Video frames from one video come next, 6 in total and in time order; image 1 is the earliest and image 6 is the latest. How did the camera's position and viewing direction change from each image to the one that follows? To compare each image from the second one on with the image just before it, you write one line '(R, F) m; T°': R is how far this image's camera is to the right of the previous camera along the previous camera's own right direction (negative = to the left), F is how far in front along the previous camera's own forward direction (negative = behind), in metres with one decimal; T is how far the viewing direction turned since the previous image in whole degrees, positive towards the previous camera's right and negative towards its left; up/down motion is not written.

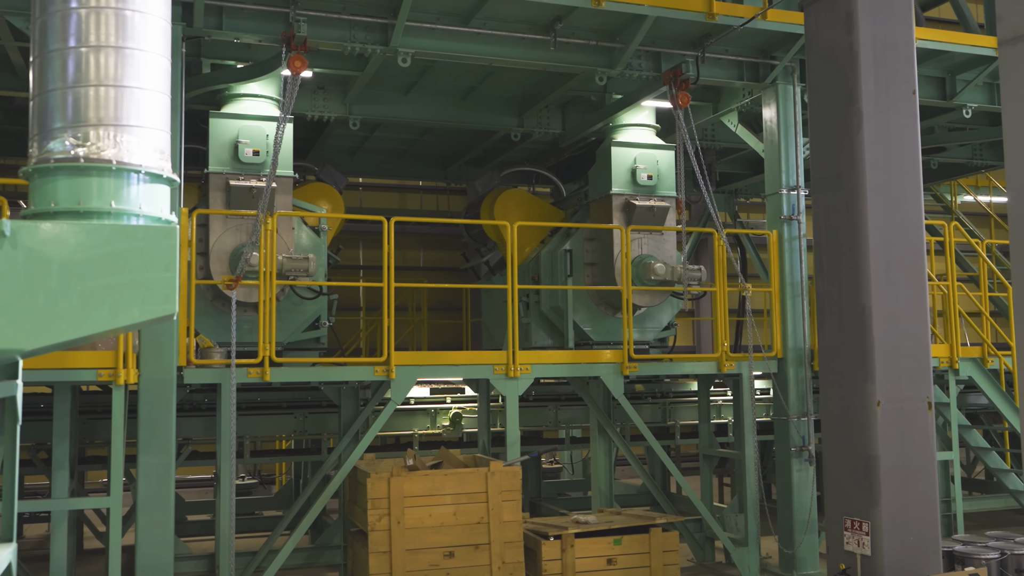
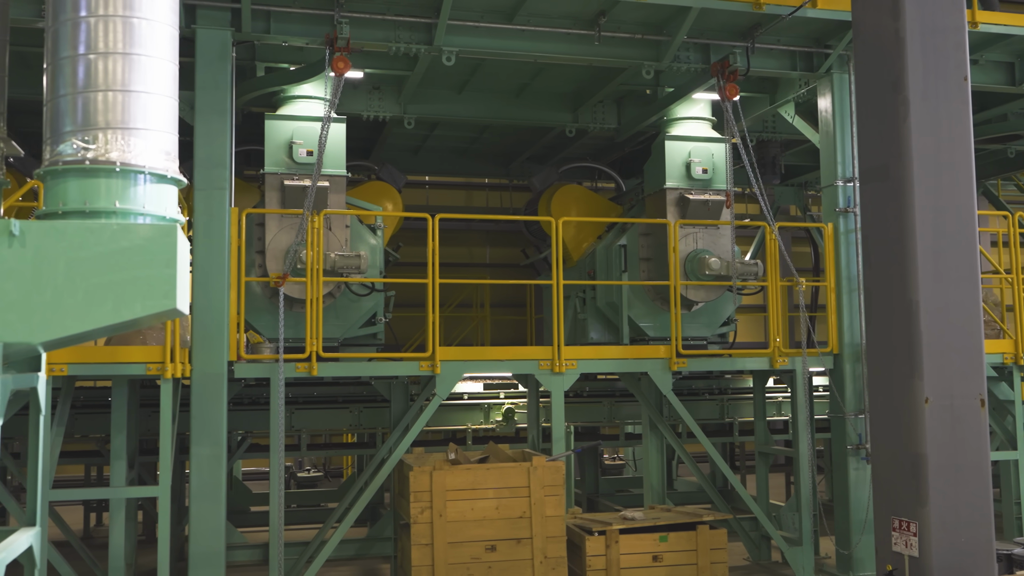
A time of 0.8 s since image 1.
(+0.3, 0.0) m; -5°
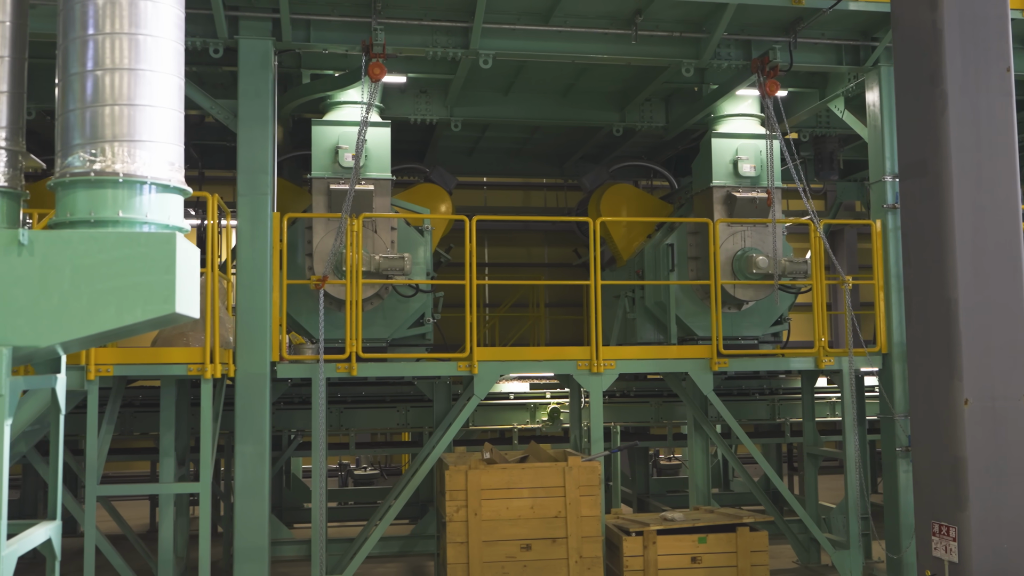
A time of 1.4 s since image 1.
(+0.3, 0.0) m; -5°
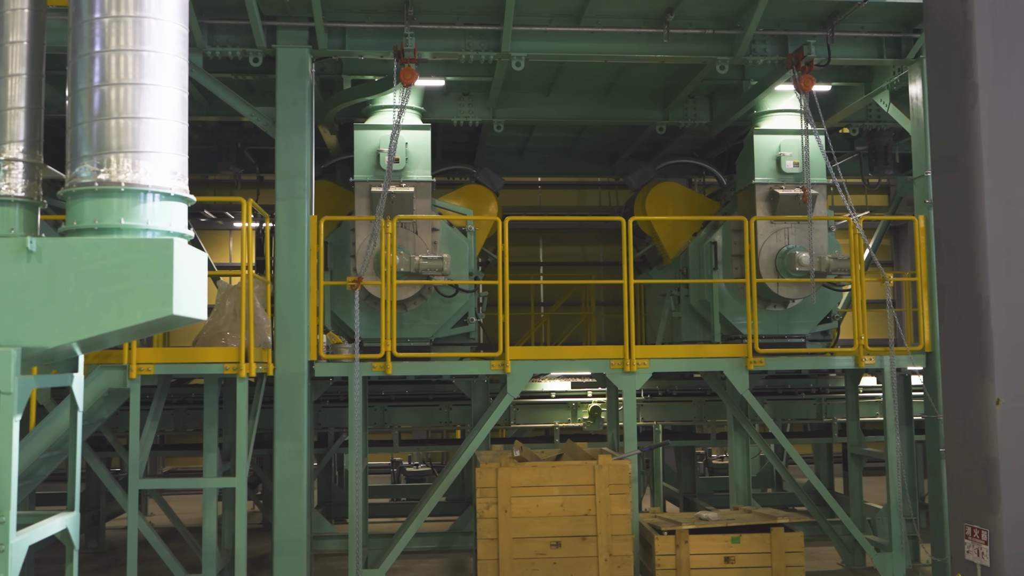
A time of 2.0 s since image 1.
(+0.3, -0.1) m; -5°
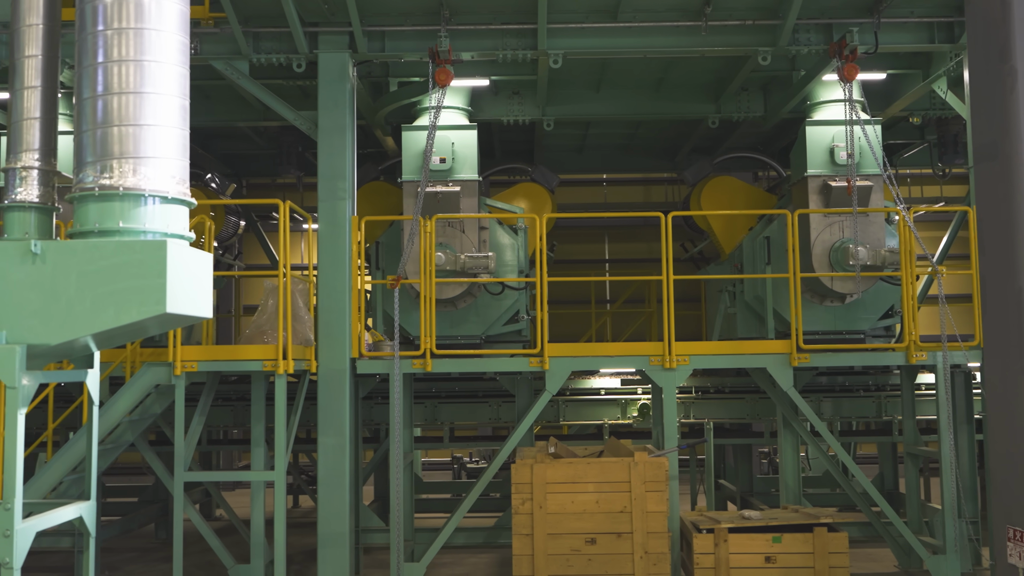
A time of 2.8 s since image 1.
(+0.4, 0.0) m; -5°
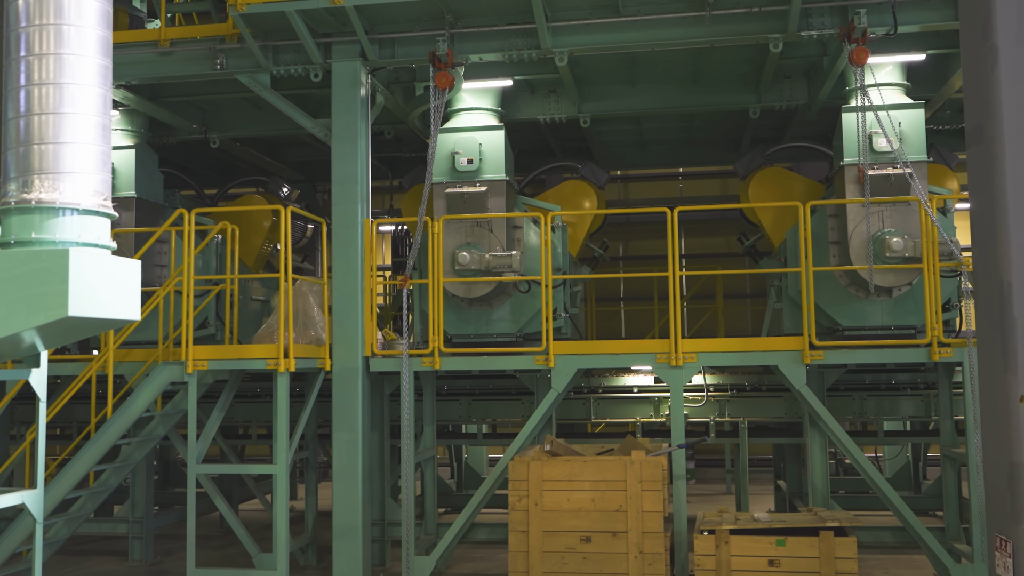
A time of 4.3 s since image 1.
(+1.1, 0.0) m; -8°
